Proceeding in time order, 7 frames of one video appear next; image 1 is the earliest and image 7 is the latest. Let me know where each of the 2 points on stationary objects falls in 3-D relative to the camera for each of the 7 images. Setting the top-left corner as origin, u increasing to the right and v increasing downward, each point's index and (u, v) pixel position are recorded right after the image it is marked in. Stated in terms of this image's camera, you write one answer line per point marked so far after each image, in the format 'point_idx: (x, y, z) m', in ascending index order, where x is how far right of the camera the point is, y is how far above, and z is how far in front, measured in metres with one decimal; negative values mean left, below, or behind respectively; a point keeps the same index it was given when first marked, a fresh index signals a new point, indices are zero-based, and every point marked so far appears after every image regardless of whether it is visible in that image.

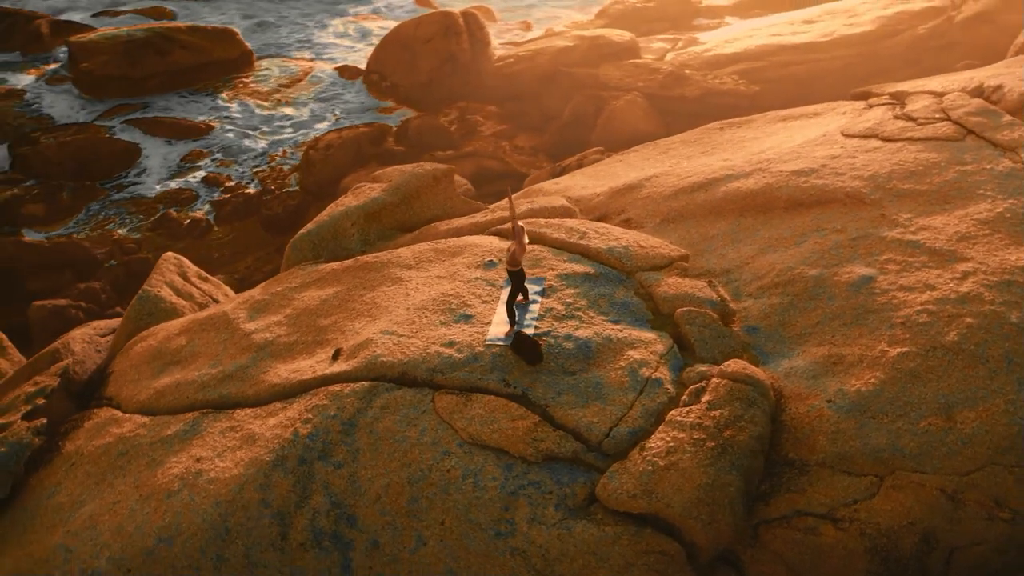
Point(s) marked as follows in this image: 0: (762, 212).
0: (+1.5, +0.5, +6.8) m
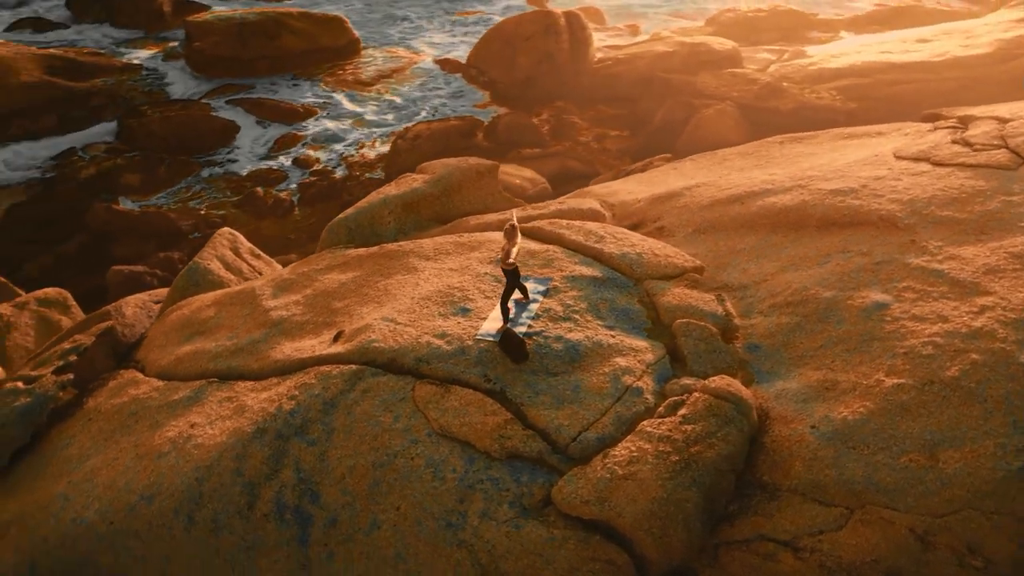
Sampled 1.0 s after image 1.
0: (+1.7, +0.4, +6.6) m
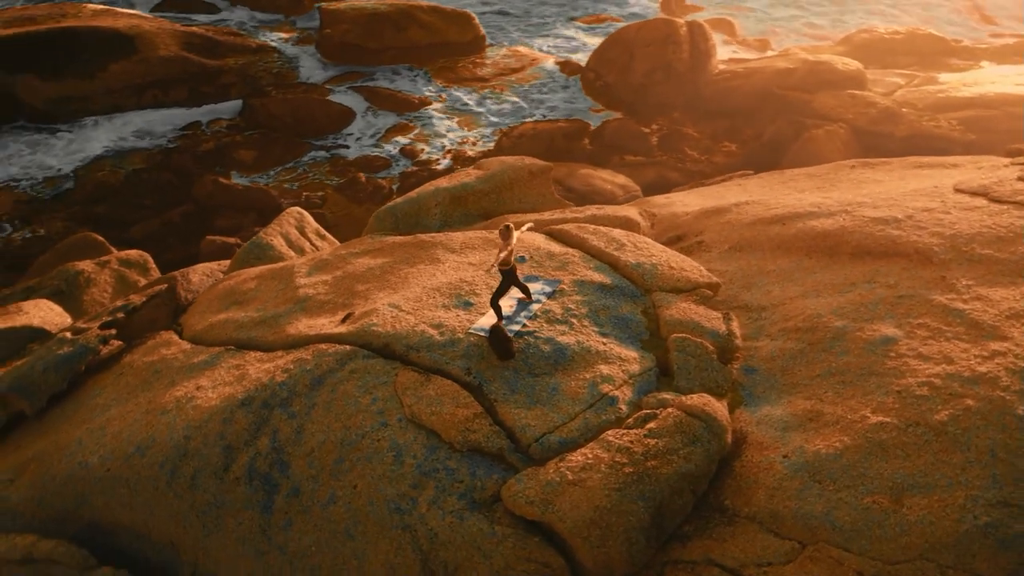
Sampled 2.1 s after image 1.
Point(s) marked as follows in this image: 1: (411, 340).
0: (+1.8, +0.2, +6.4) m
1: (-0.5, -0.3, +5.6) m
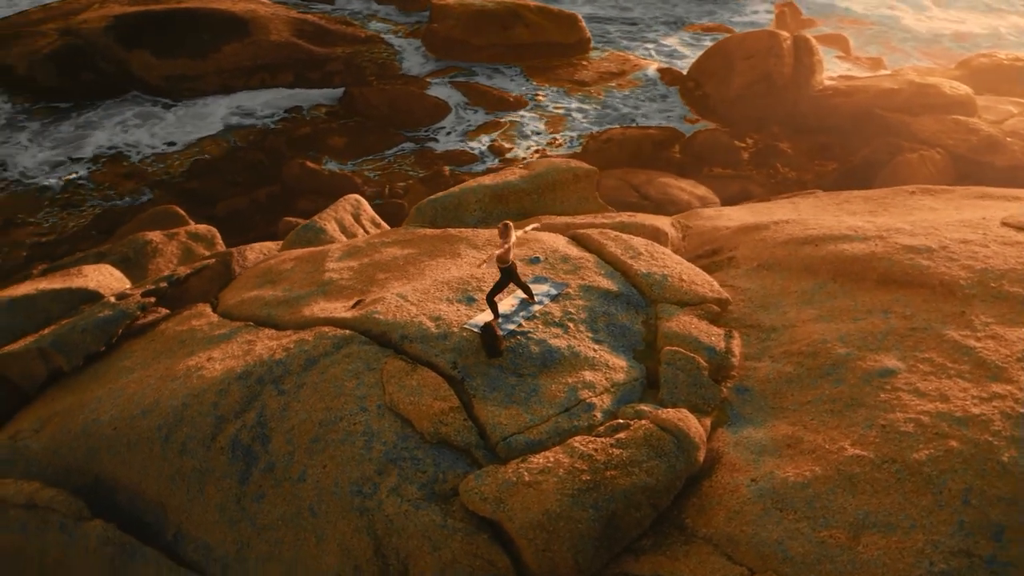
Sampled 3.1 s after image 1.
0: (+1.9, +0.1, +6.2) m
1: (-0.5, -0.2, +5.7) m
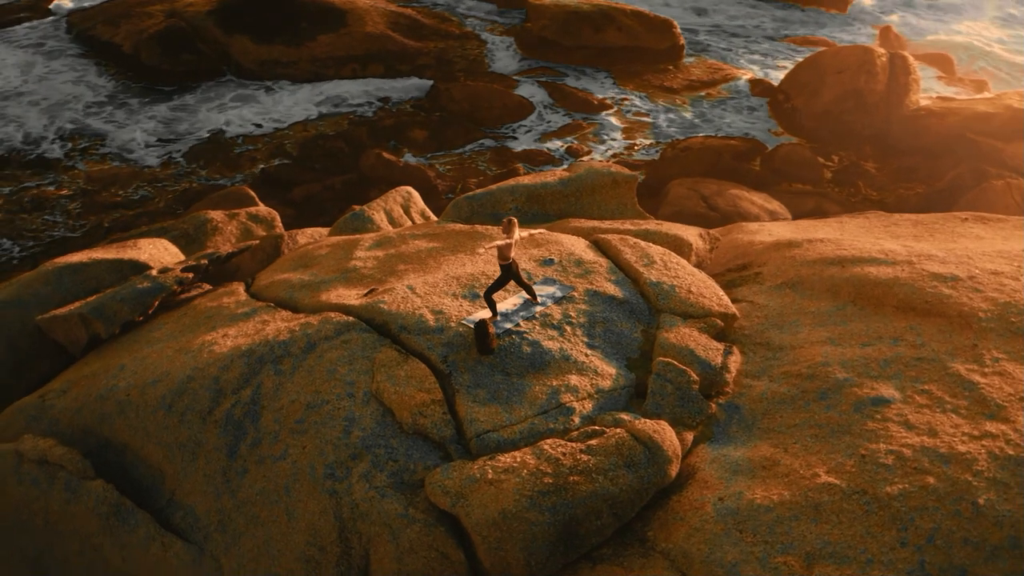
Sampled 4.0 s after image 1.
0: (+1.9, -0.1, +6.0) m
1: (-0.5, -0.2, +5.7) m
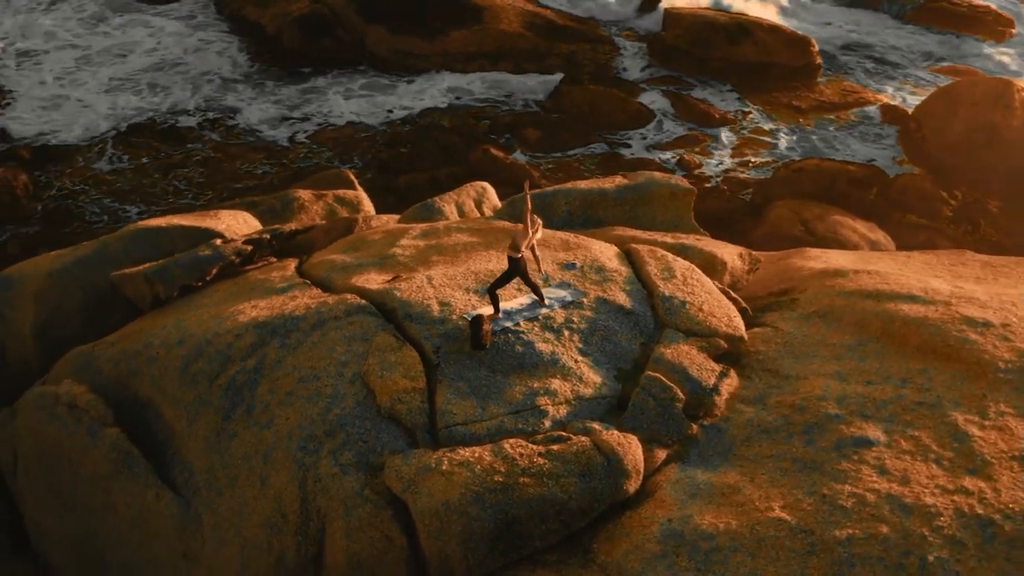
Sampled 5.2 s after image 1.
0: (+2.0, -0.3, +5.7) m
1: (-0.5, -0.1, +5.8) m
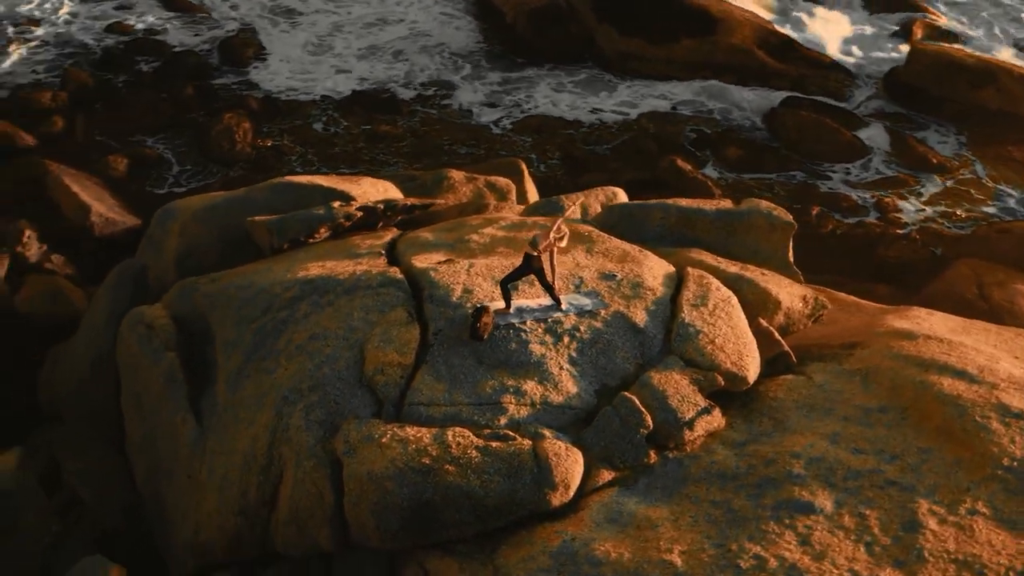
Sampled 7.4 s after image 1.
0: (+1.9, -0.6, +5.2) m
1: (-0.4, 0.0, +6.0) m
